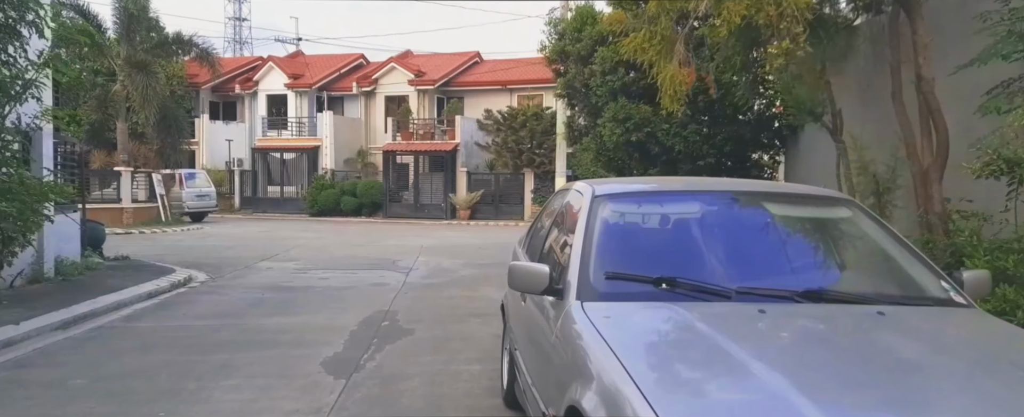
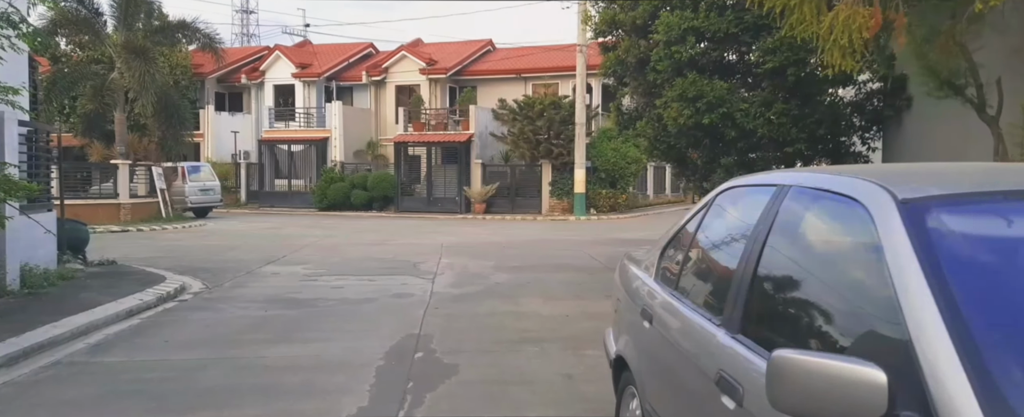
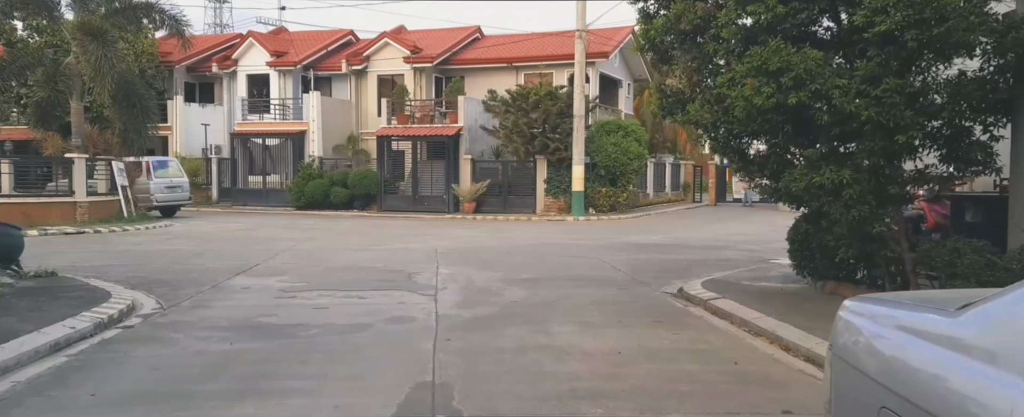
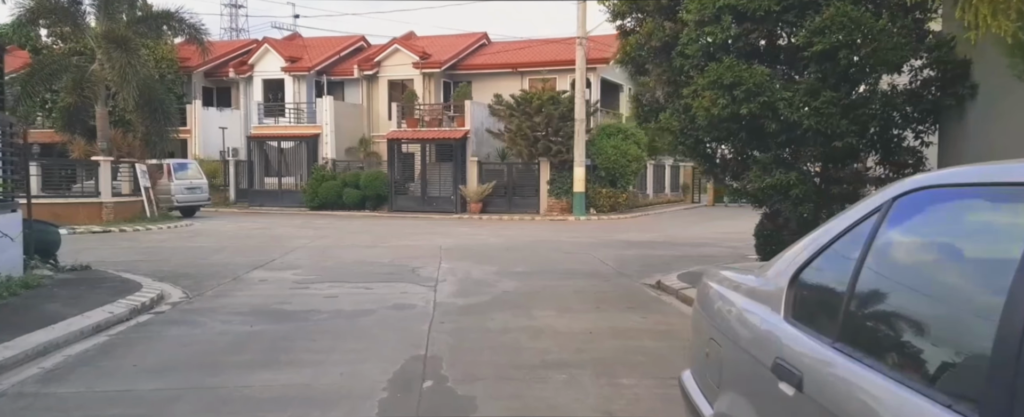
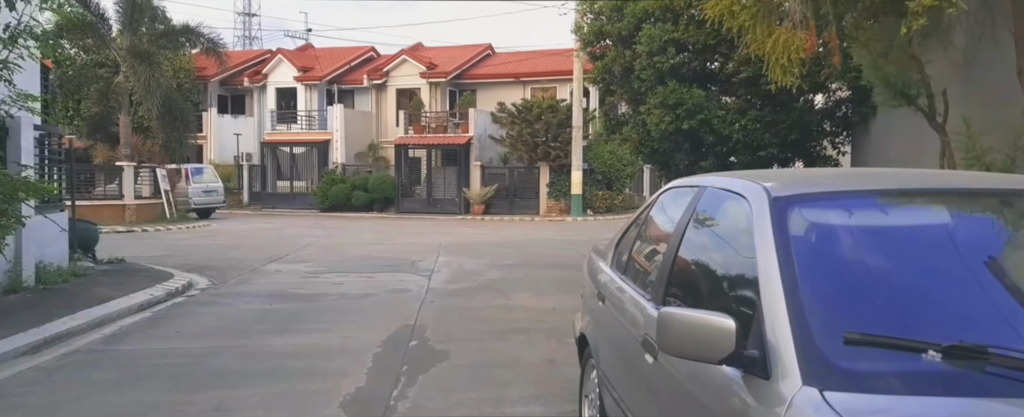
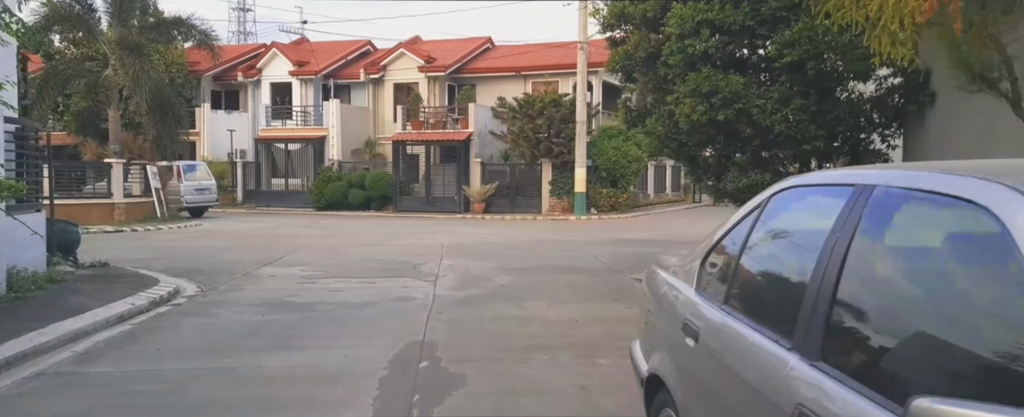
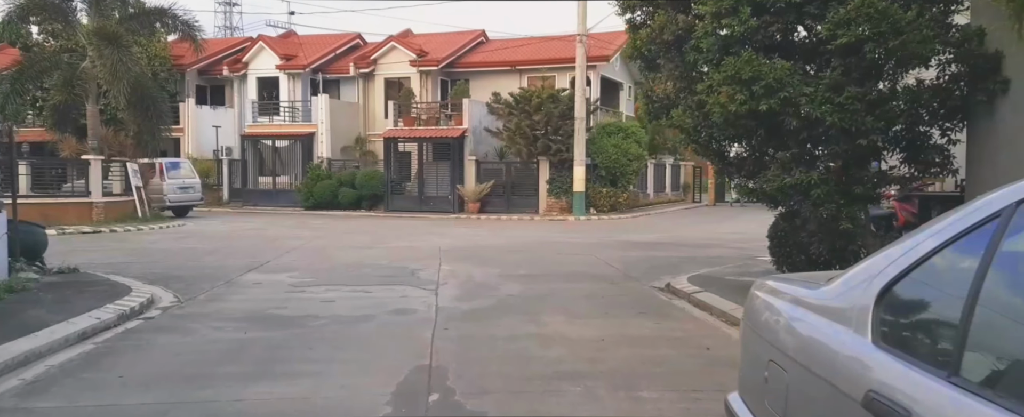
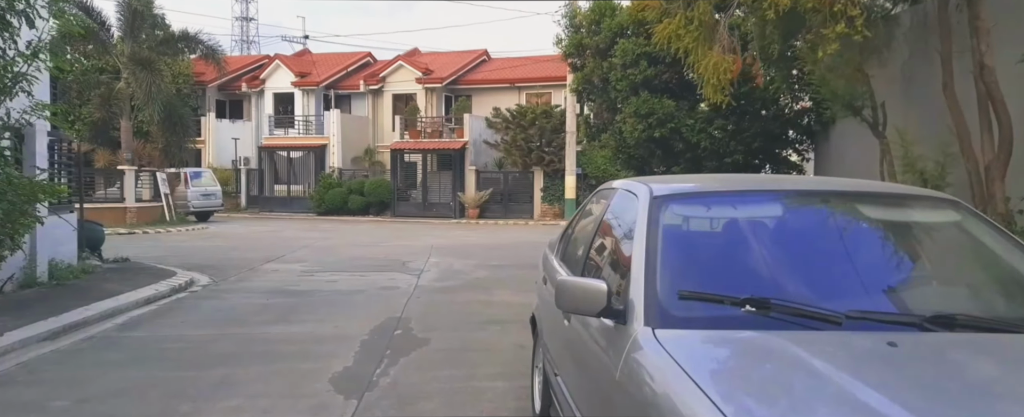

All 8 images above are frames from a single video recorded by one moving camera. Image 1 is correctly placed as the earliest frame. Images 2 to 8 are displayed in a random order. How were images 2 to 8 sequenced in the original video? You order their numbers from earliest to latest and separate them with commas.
8, 5, 2, 6, 4, 7, 3
